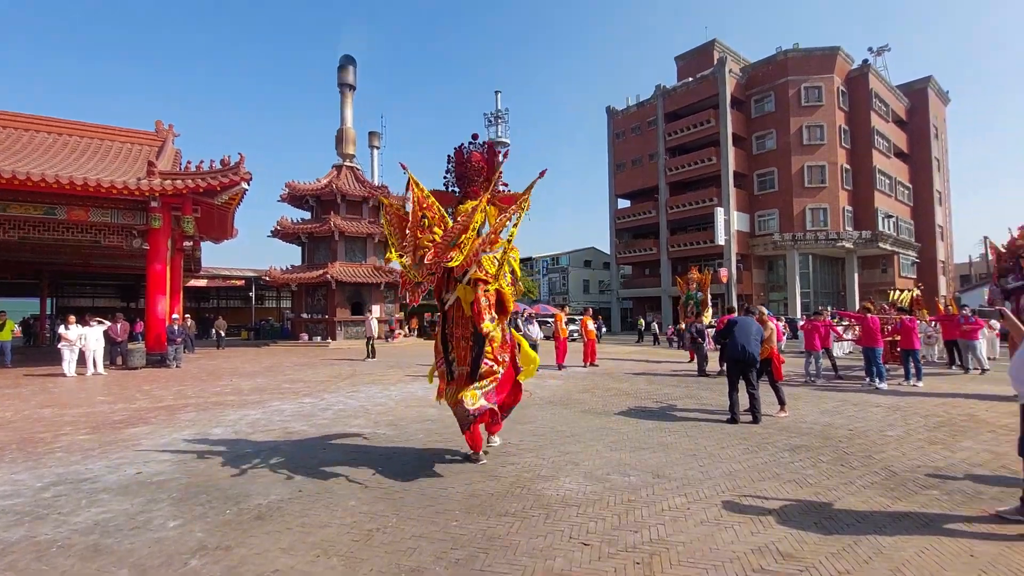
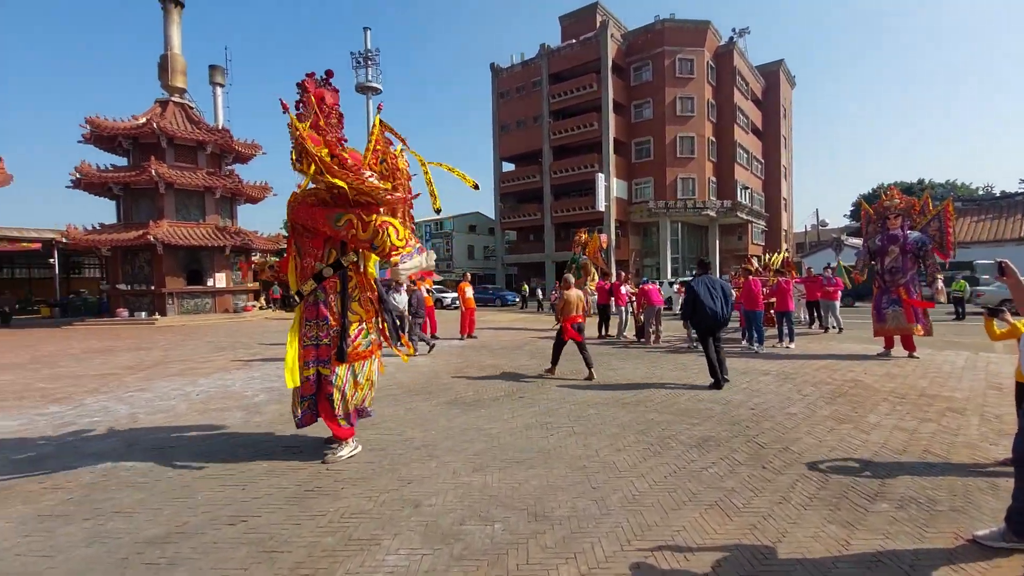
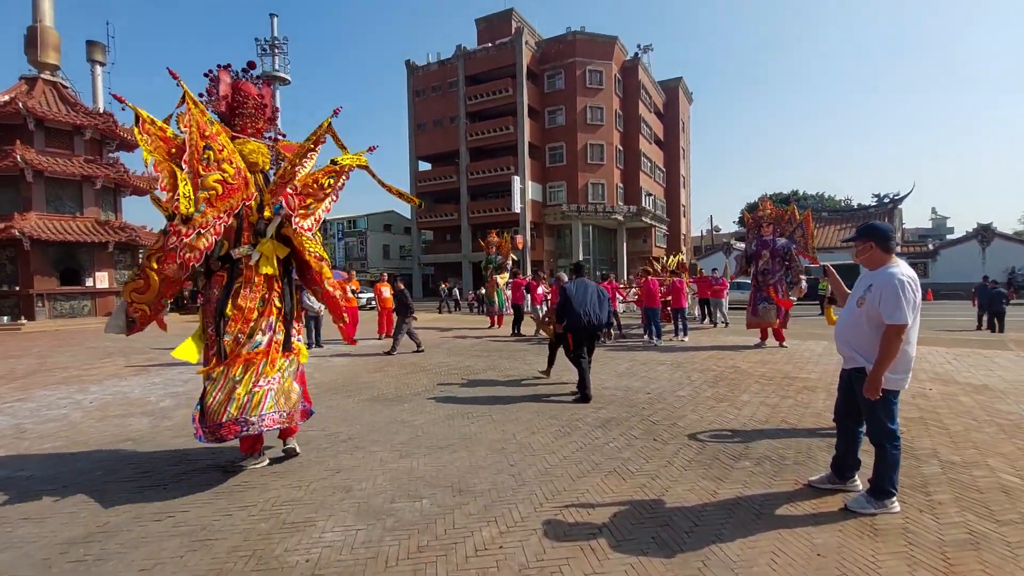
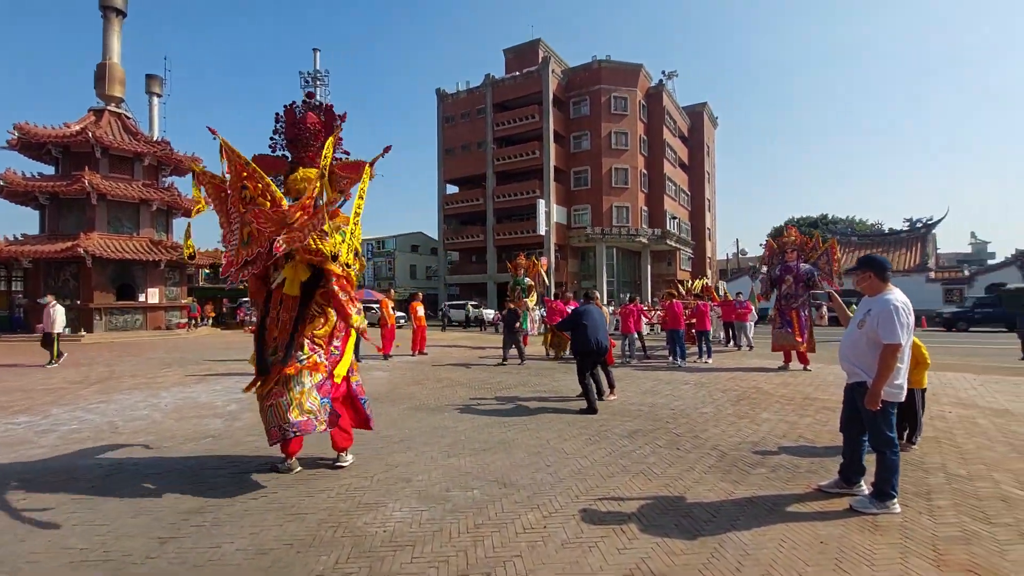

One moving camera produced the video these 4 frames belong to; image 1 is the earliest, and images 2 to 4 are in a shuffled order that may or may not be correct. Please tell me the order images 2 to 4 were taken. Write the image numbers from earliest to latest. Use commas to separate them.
4, 3, 2
